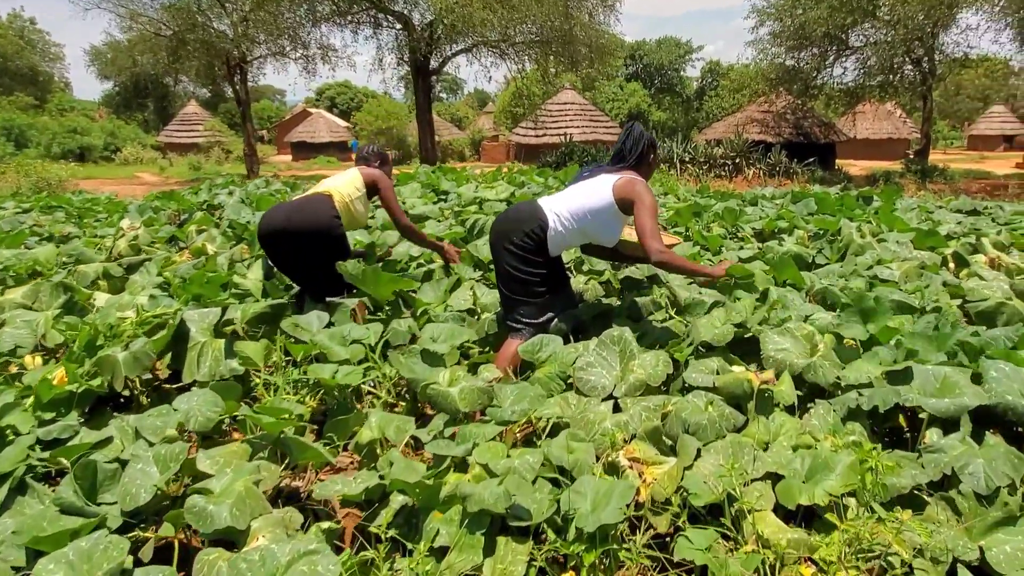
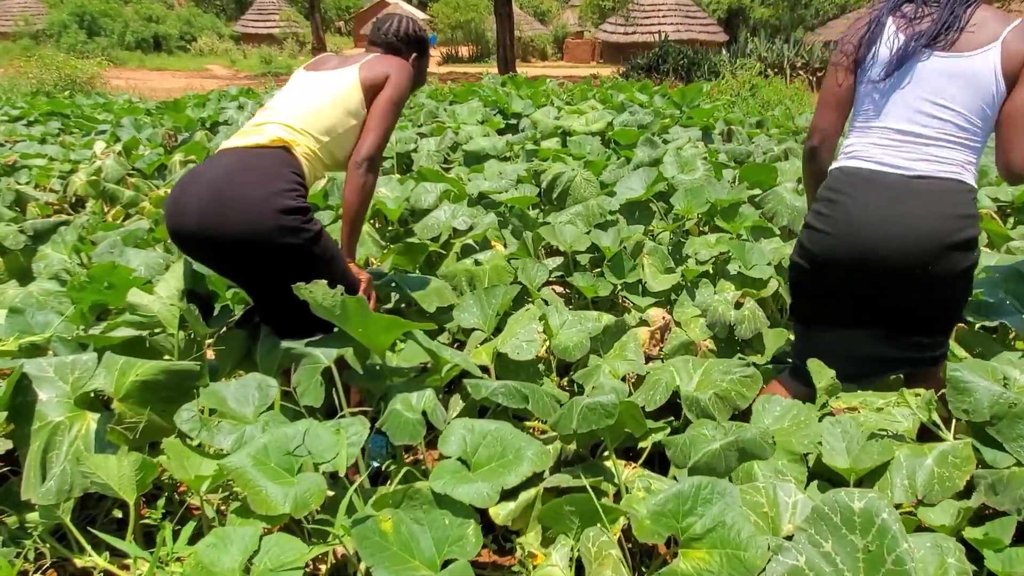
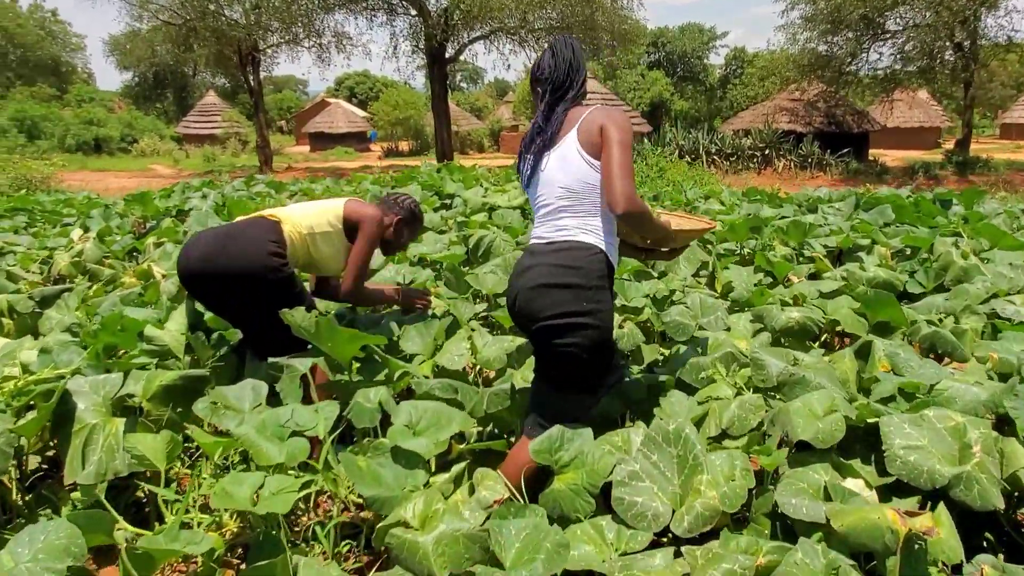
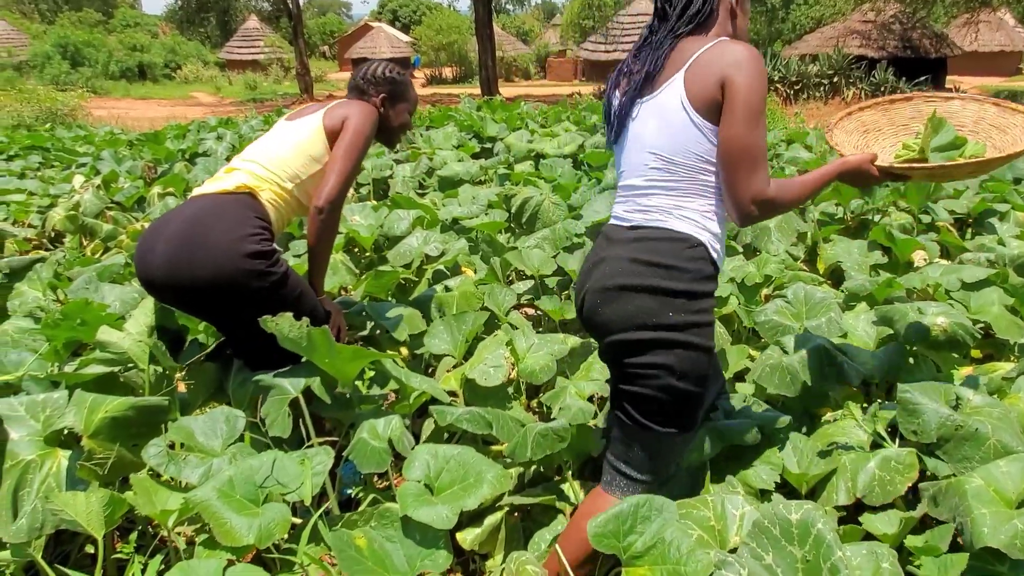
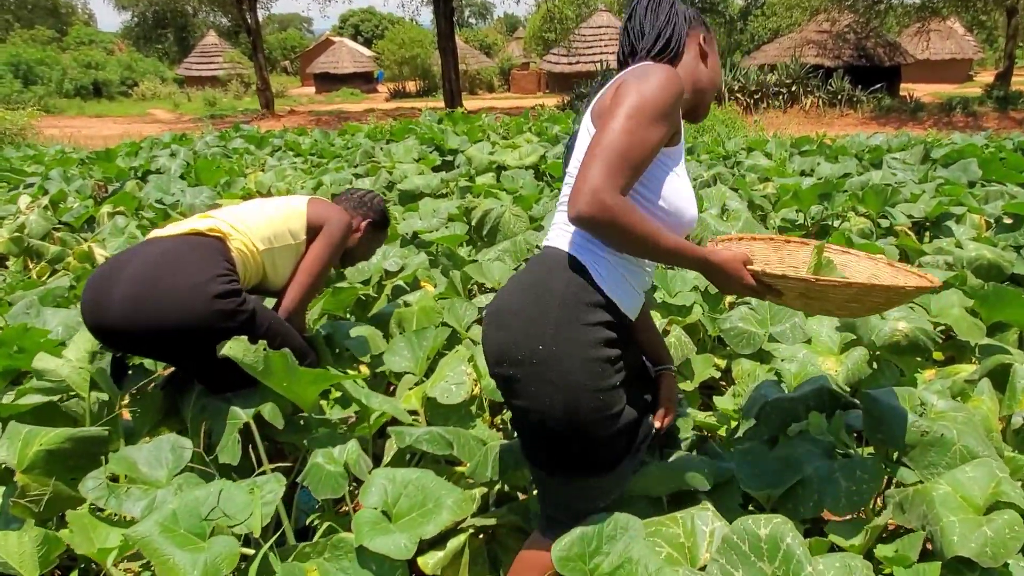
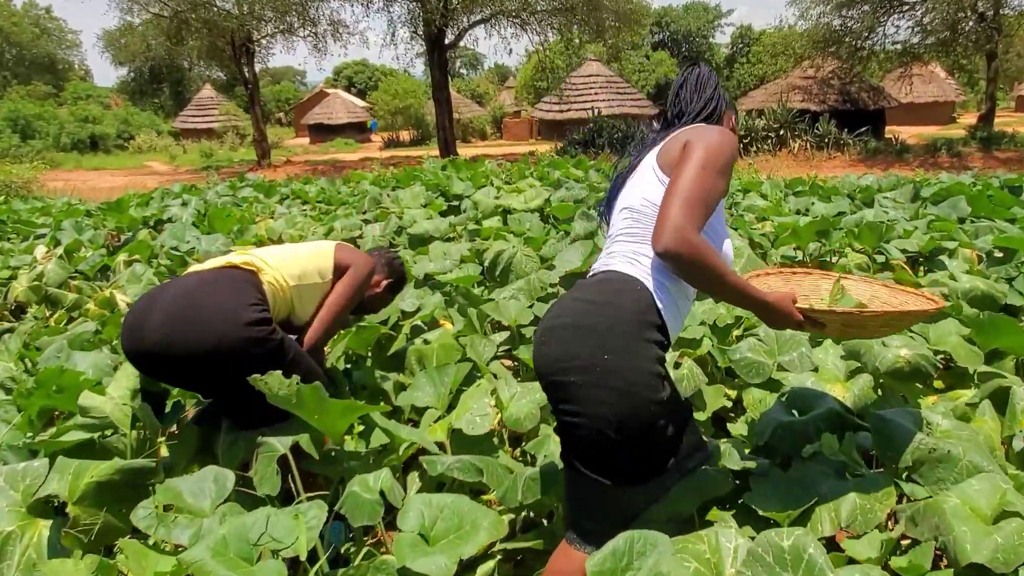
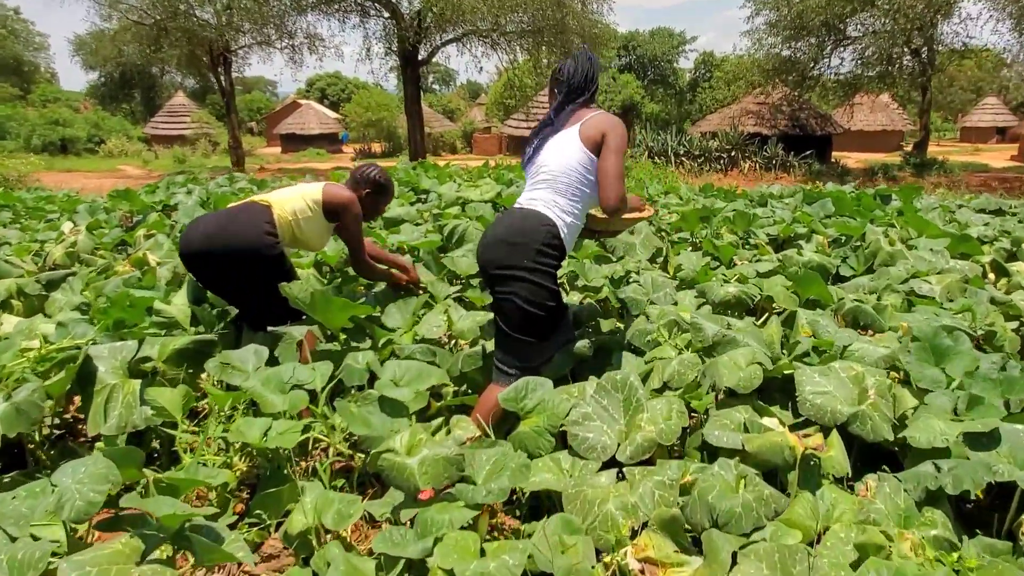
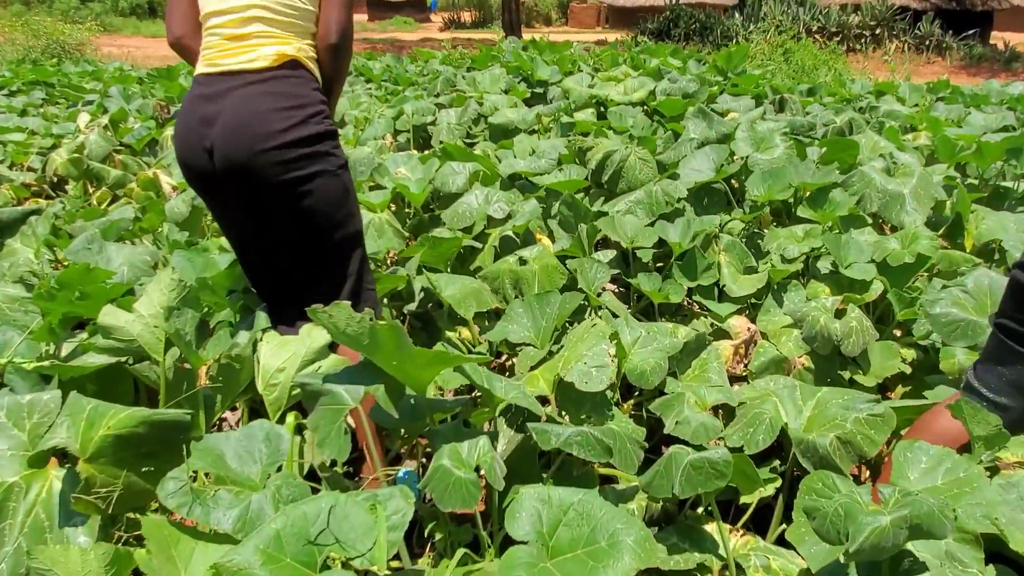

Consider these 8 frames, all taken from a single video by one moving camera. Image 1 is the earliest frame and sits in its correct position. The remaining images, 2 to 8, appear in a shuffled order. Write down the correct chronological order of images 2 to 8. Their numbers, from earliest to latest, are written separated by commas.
7, 3, 6, 5, 4, 2, 8
